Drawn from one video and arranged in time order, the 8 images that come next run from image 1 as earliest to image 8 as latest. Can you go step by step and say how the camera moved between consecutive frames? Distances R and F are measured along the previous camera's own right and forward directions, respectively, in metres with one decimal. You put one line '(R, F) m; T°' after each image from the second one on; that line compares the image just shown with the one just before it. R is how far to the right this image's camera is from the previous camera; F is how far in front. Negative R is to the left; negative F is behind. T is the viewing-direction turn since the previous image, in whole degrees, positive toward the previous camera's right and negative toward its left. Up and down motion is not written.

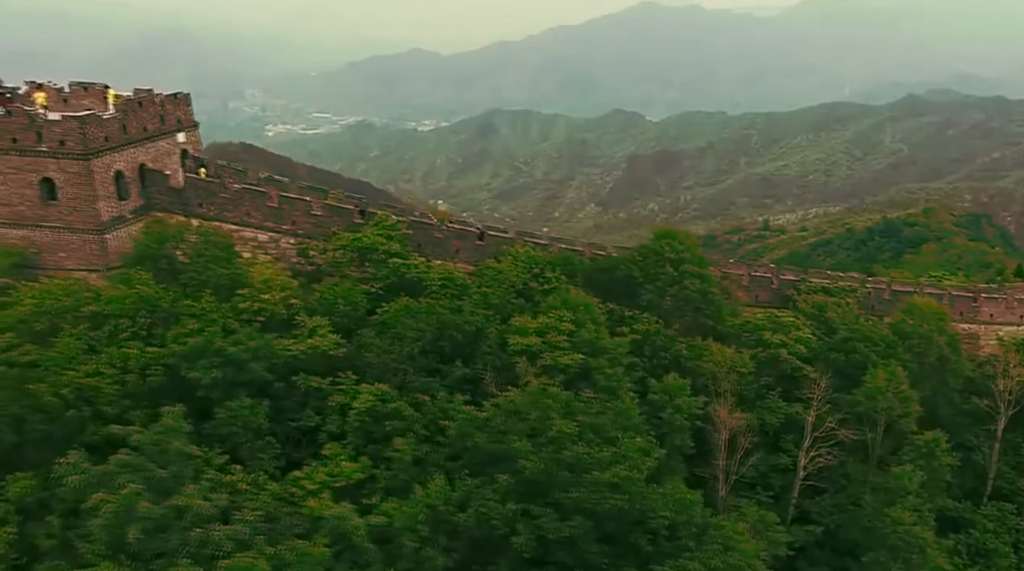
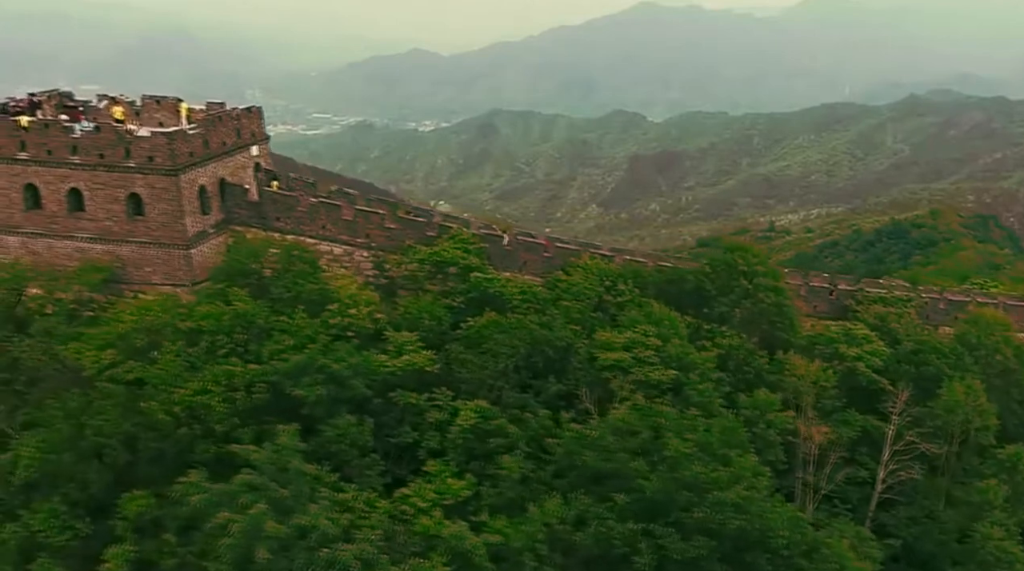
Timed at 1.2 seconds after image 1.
(-1.1, -0.1) m; 0°
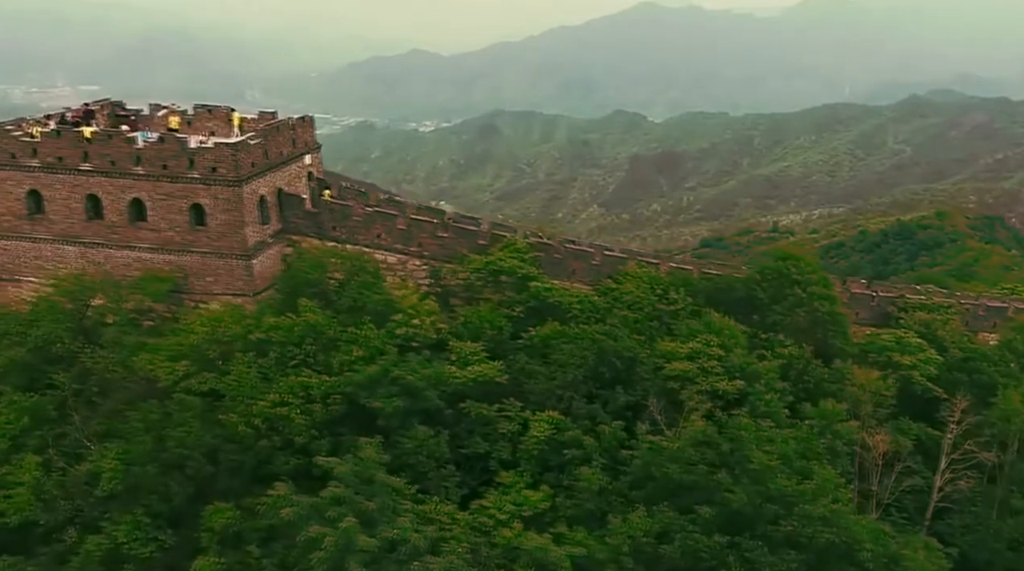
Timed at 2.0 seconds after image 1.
(-0.8, -0.1) m; 0°
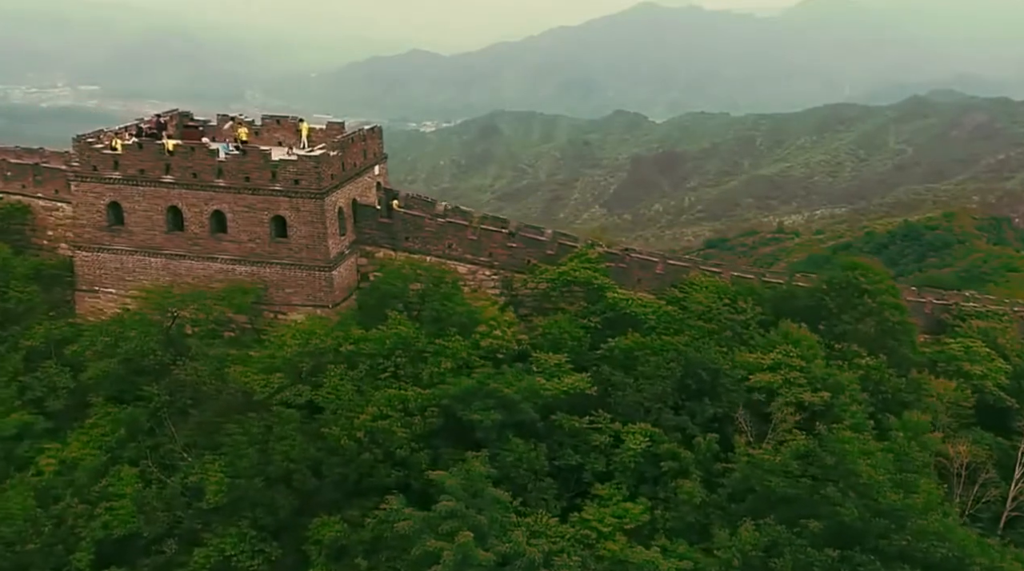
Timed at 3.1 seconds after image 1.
(-1.1, -0.1) m; 0°
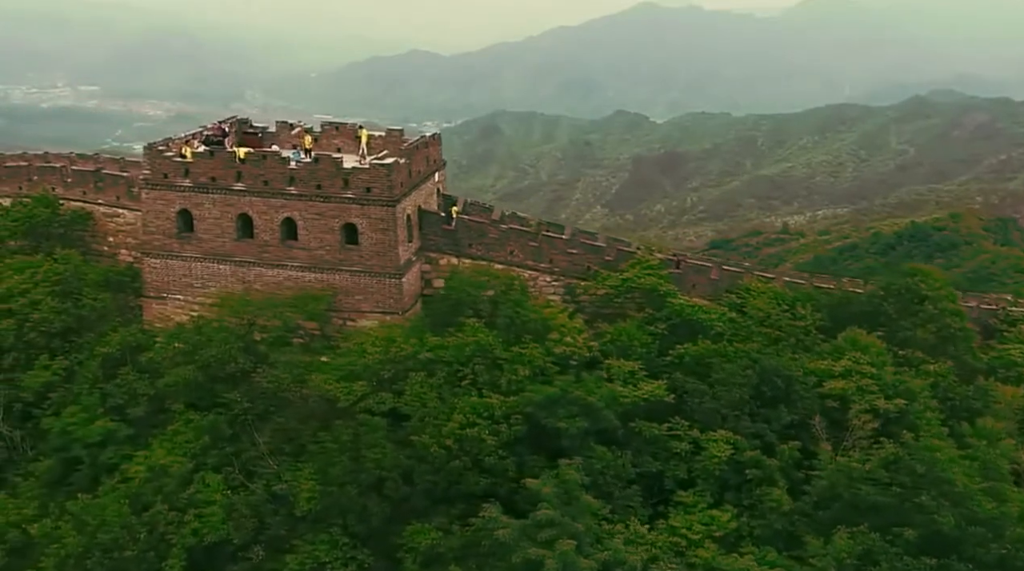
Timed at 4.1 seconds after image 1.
(-1.0, -0.1) m; 0°
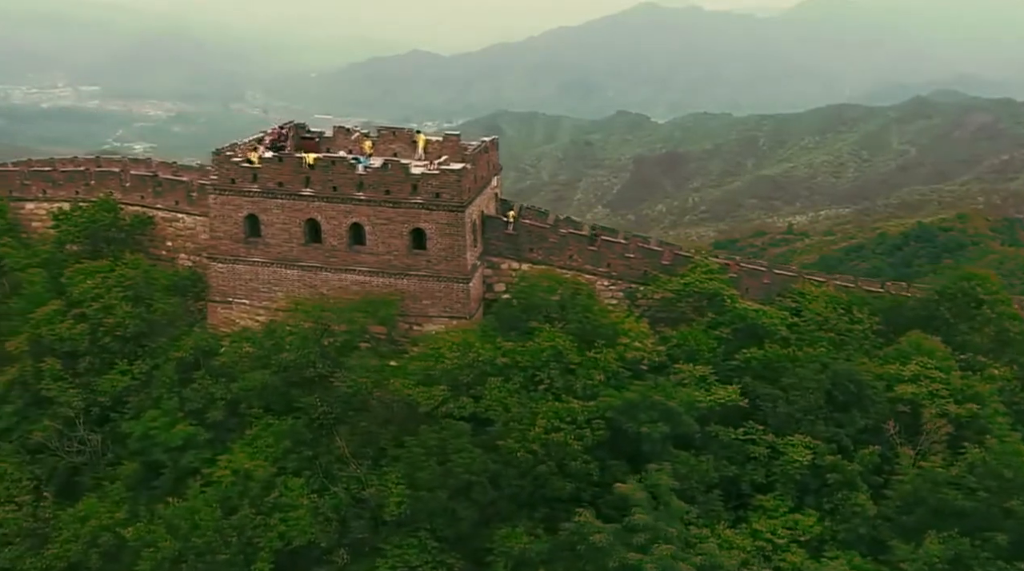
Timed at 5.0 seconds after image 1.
(-0.9, -0.1) m; 0°
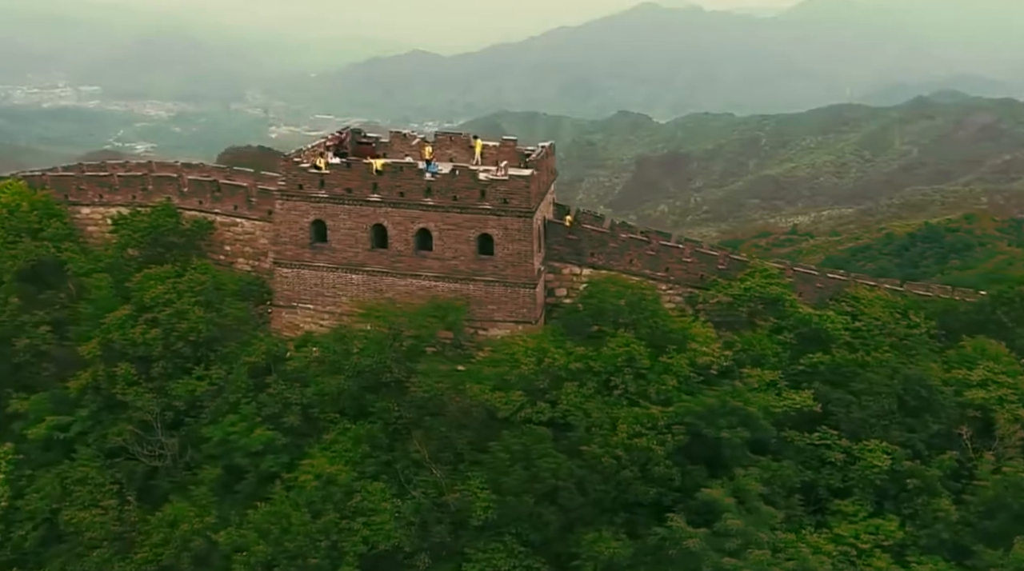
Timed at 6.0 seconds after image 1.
(-0.9, -0.1) m; 0°
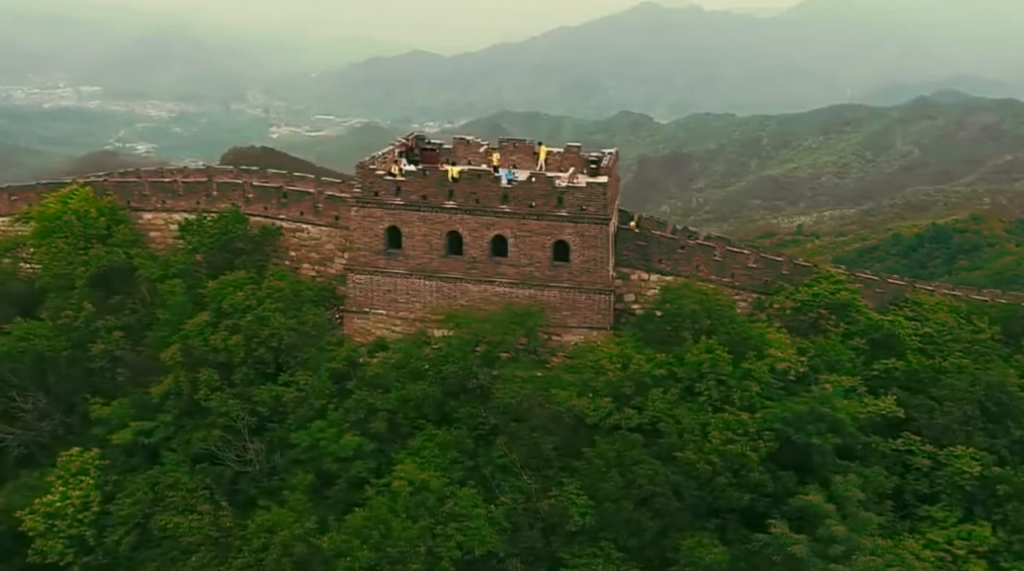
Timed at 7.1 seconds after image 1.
(-1.0, -0.1) m; 0°
